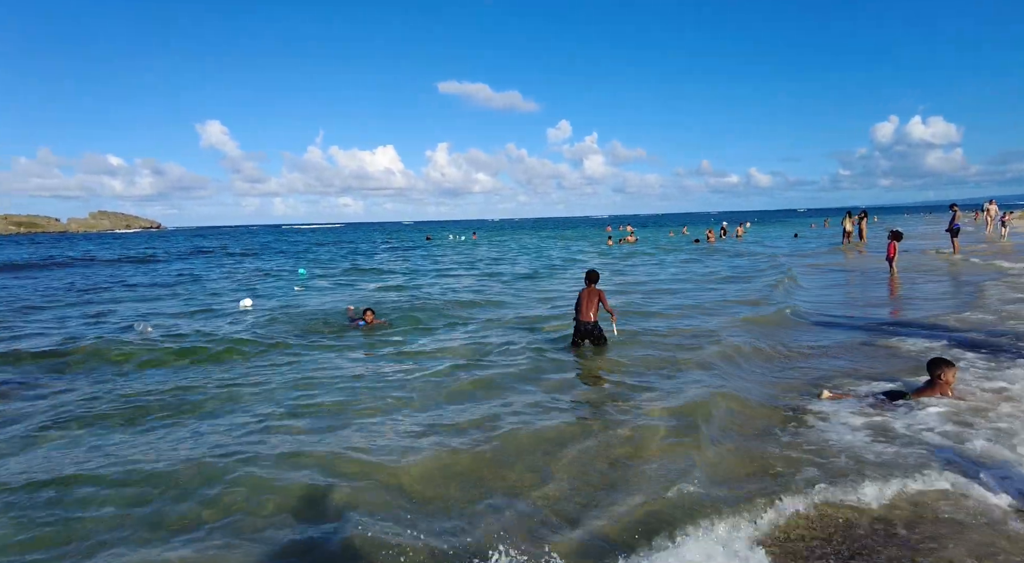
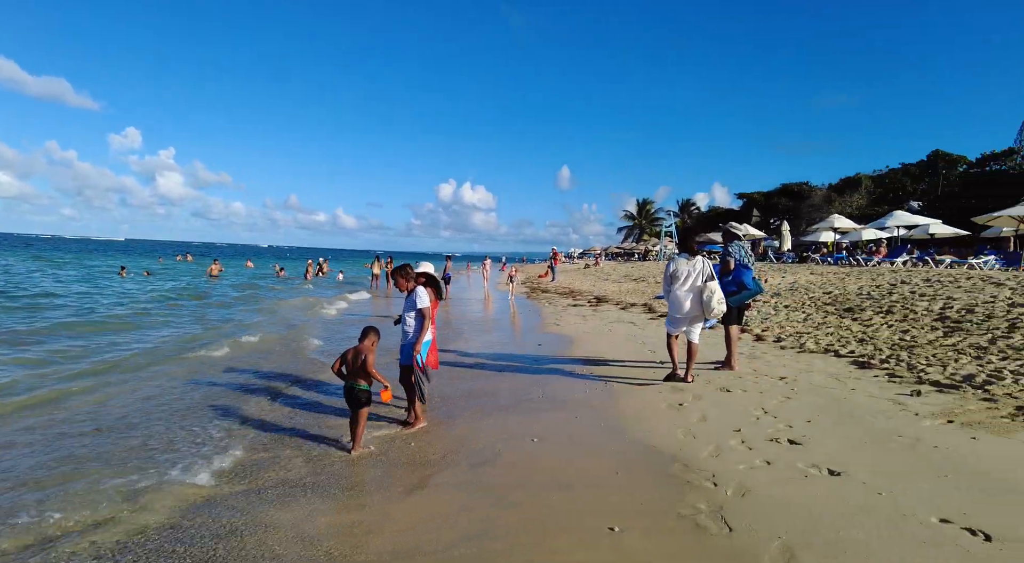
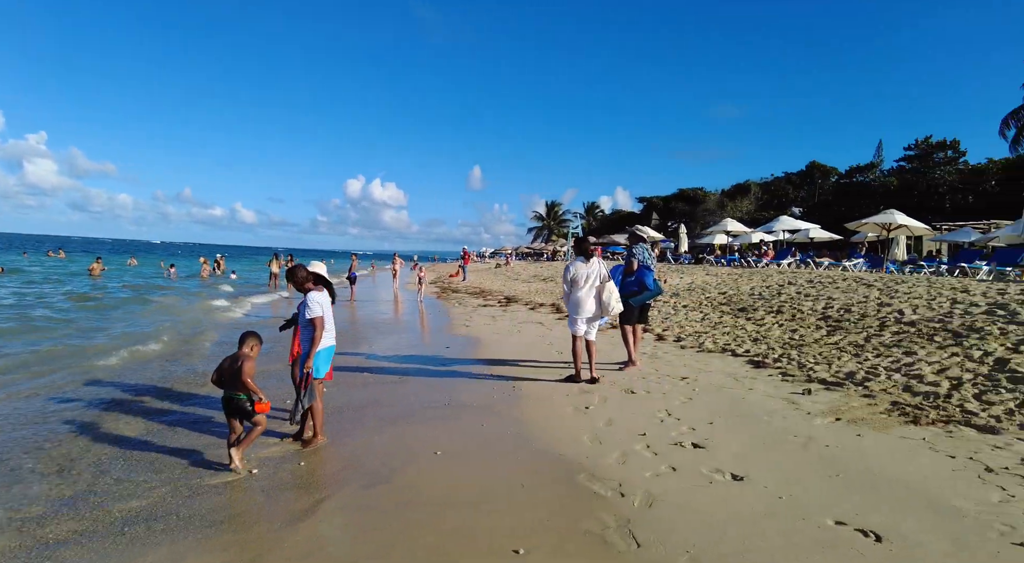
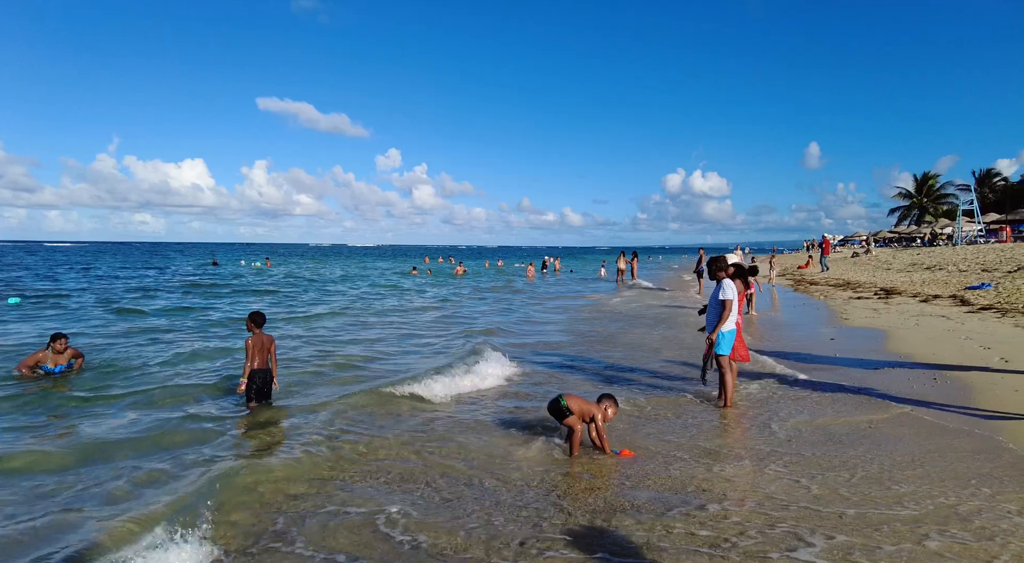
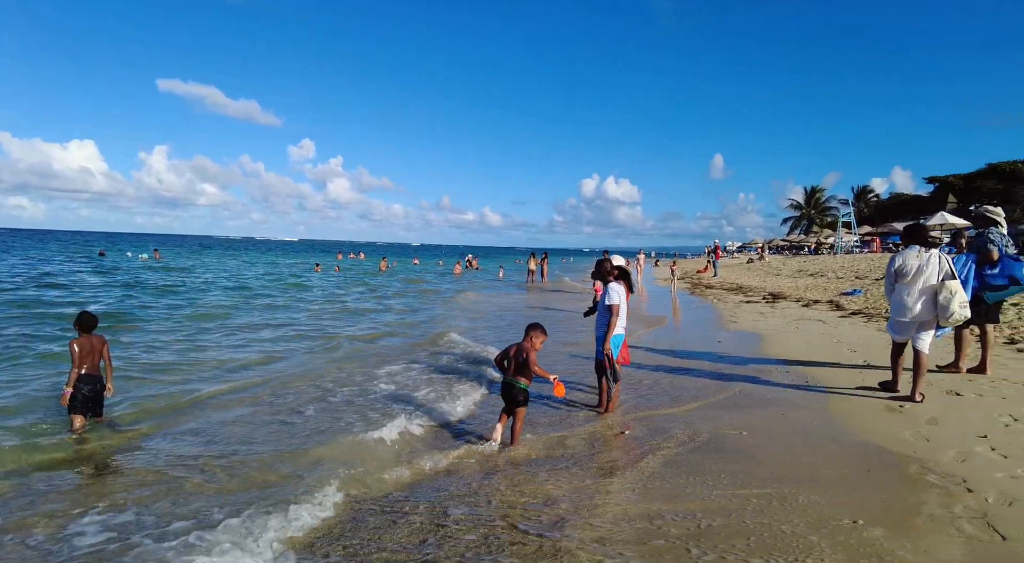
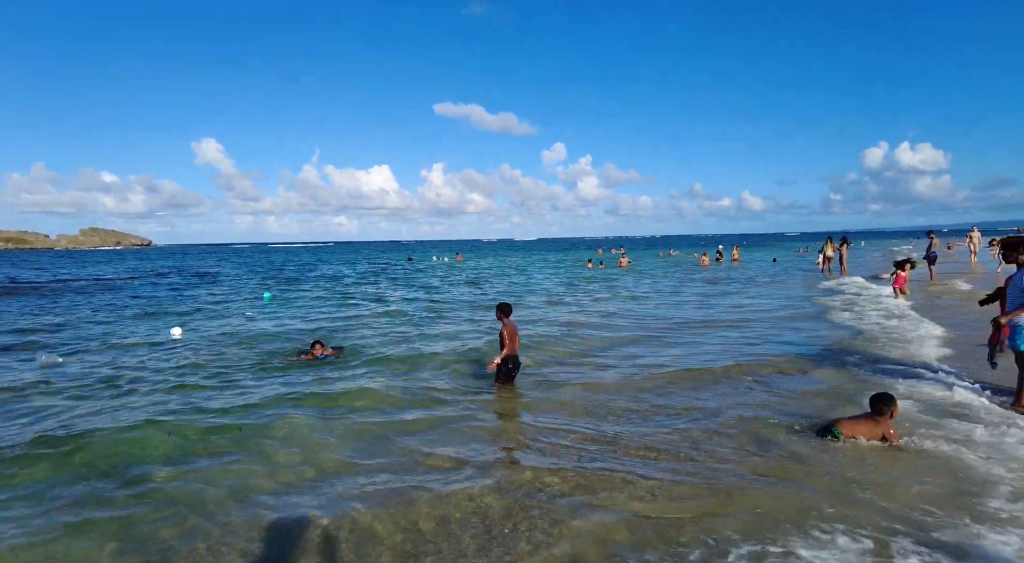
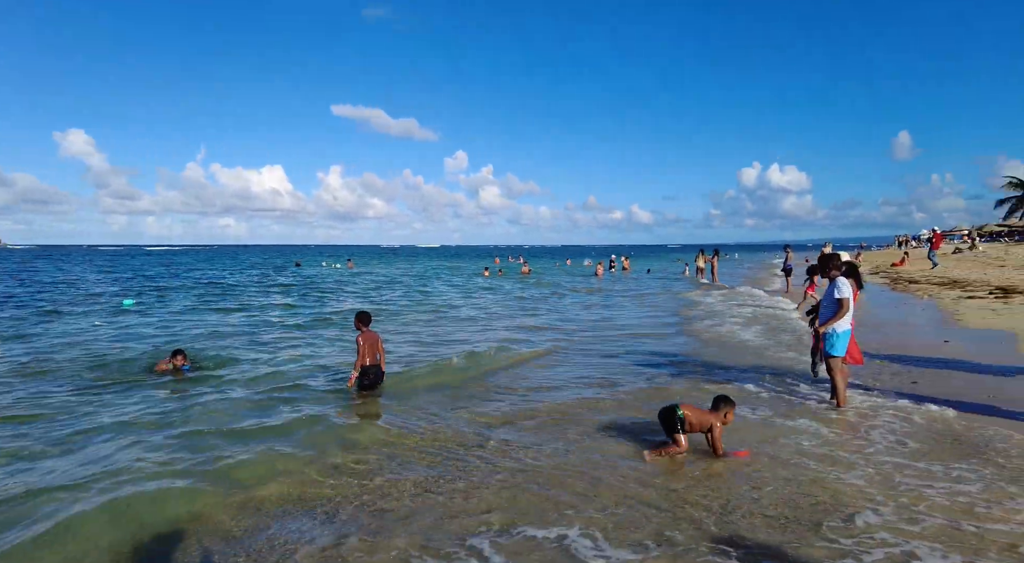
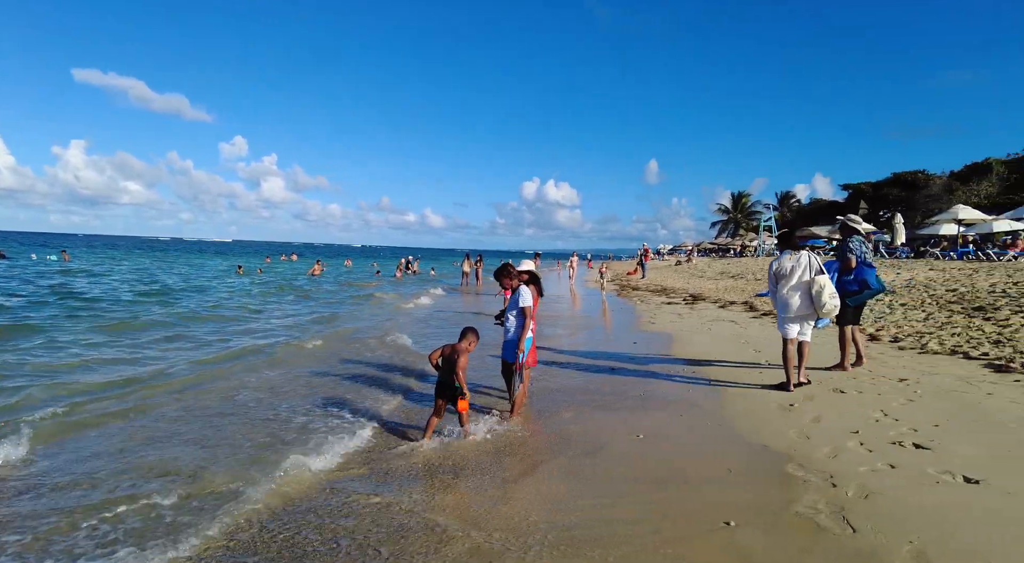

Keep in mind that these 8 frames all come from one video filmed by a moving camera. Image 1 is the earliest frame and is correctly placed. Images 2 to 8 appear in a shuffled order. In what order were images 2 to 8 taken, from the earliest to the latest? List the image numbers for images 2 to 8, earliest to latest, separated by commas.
6, 7, 4, 5, 8, 2, 3
